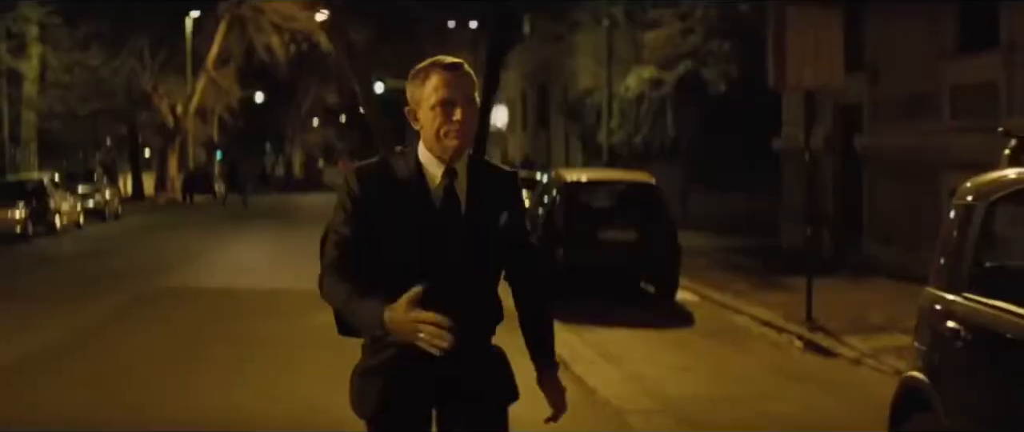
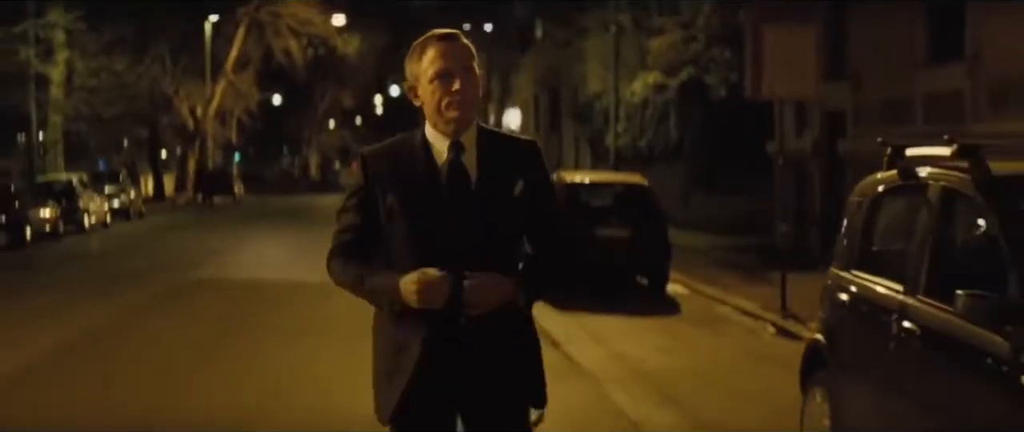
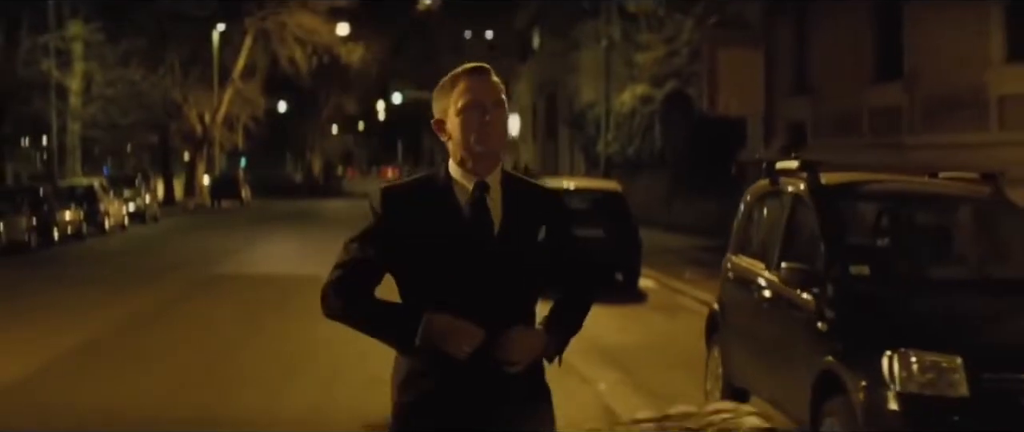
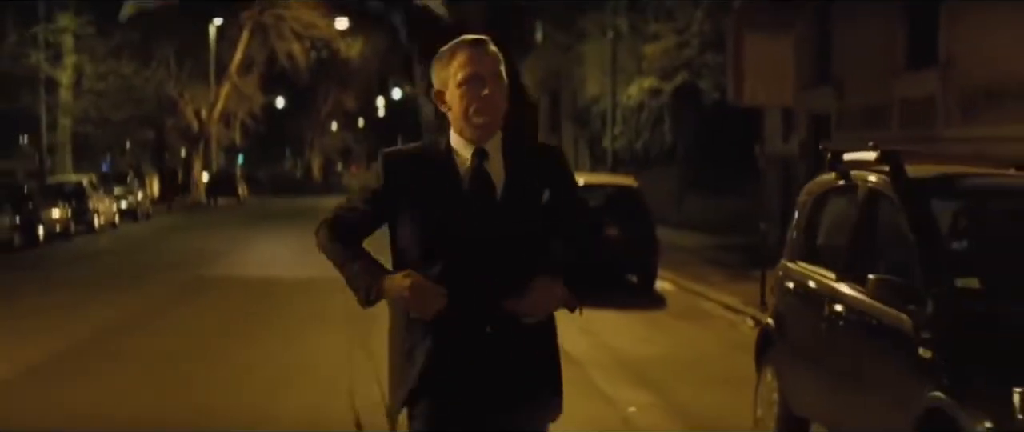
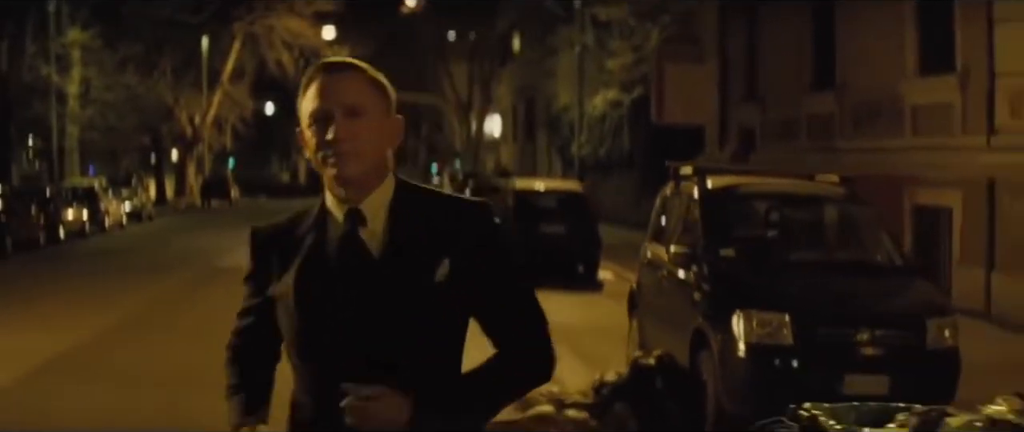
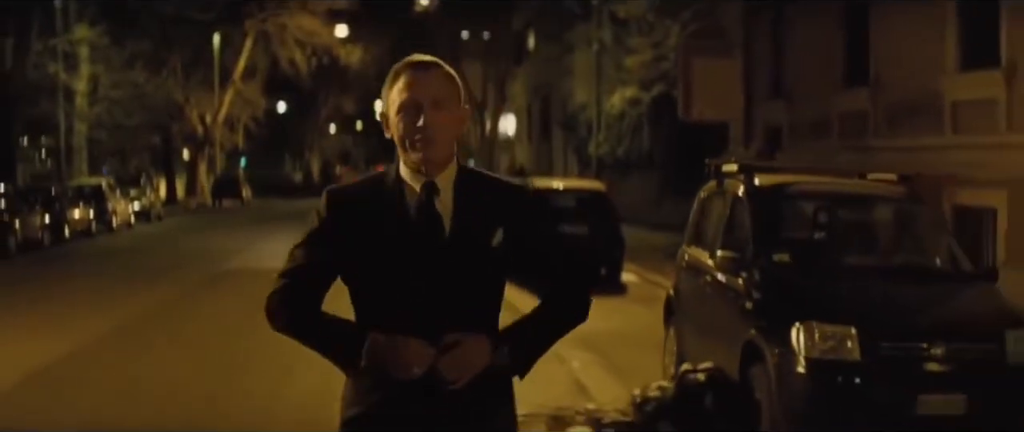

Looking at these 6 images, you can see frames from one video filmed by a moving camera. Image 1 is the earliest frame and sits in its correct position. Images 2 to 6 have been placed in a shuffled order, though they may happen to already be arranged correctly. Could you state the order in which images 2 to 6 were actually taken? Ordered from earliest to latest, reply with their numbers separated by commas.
2, 4, 3, 6, 5
